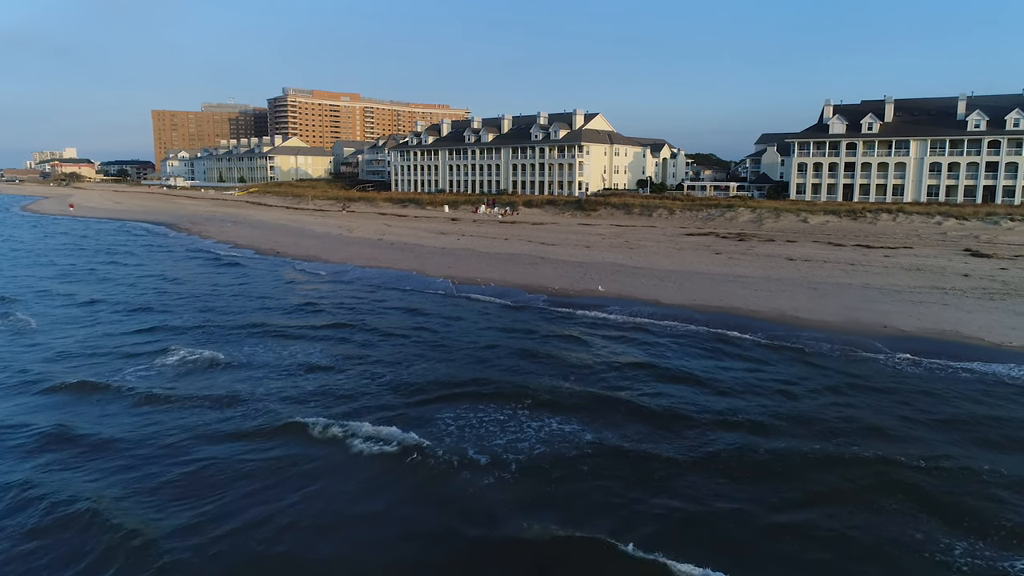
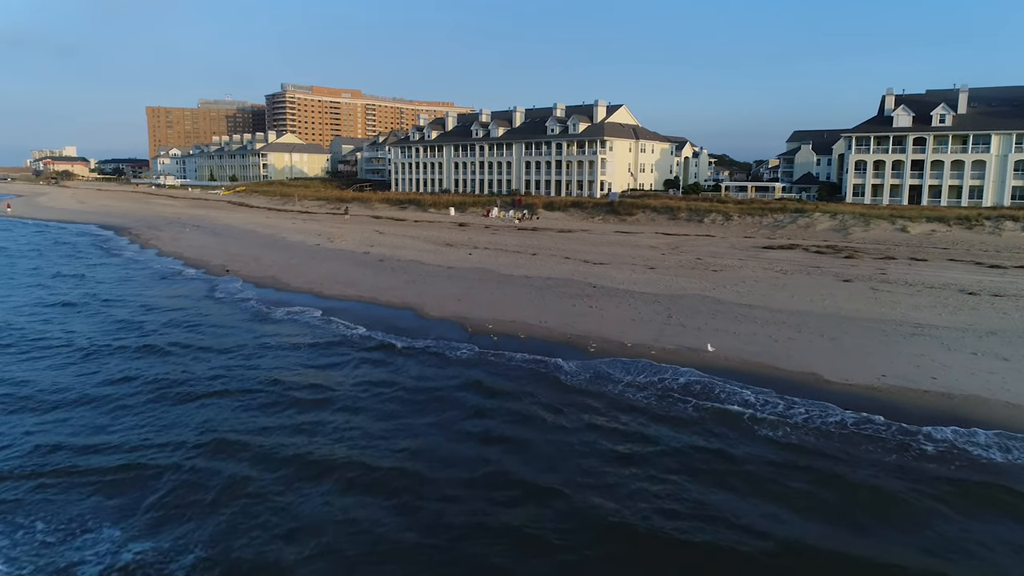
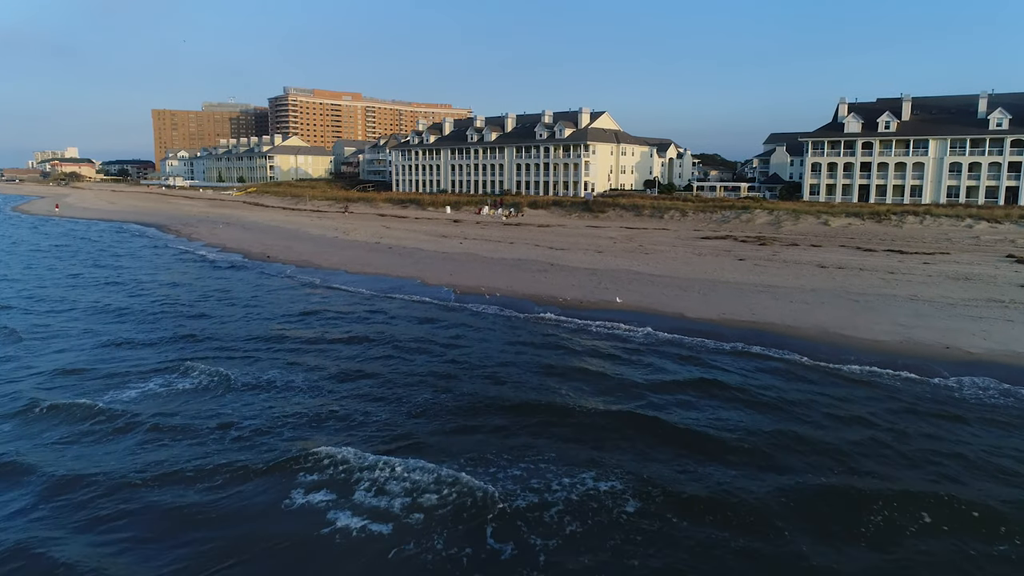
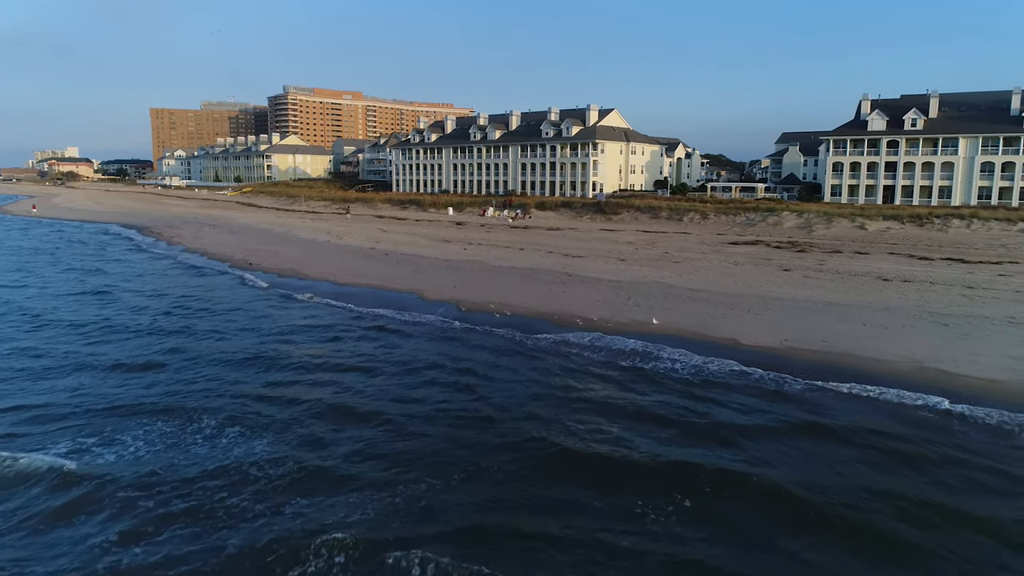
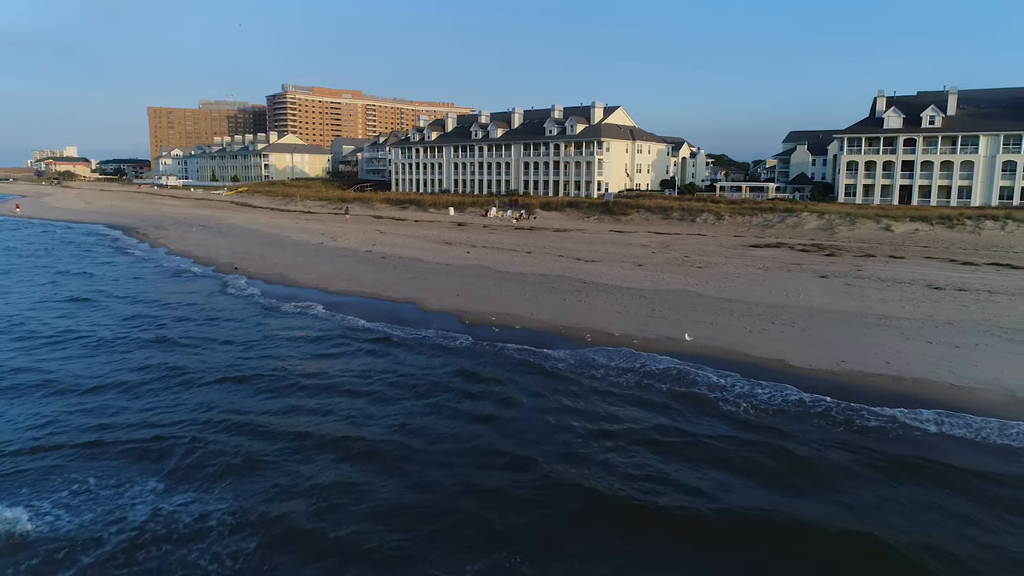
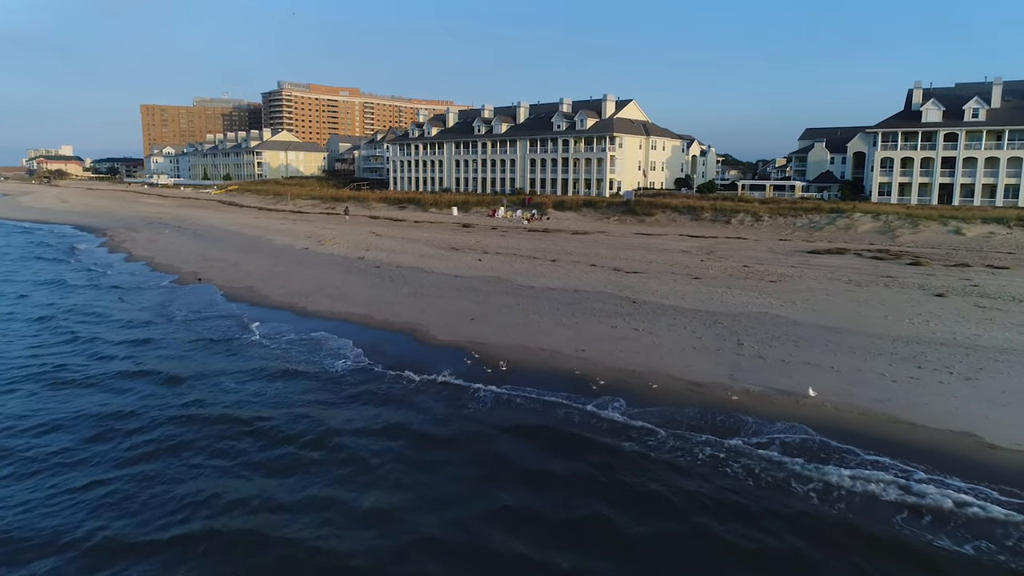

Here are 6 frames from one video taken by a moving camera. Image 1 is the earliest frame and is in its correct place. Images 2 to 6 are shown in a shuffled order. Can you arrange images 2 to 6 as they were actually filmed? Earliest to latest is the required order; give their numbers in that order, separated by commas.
3, 4, 5, 2, 6
